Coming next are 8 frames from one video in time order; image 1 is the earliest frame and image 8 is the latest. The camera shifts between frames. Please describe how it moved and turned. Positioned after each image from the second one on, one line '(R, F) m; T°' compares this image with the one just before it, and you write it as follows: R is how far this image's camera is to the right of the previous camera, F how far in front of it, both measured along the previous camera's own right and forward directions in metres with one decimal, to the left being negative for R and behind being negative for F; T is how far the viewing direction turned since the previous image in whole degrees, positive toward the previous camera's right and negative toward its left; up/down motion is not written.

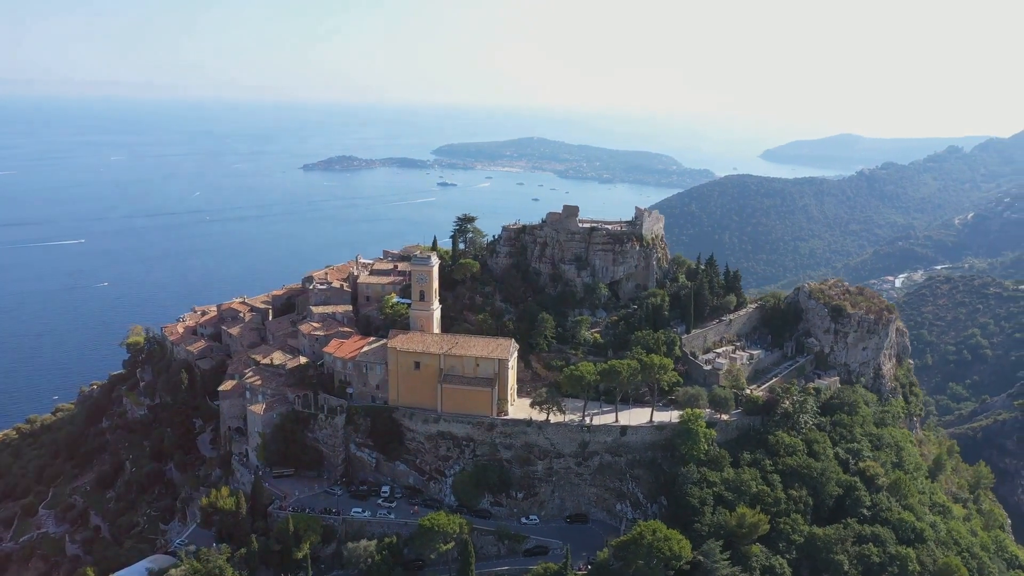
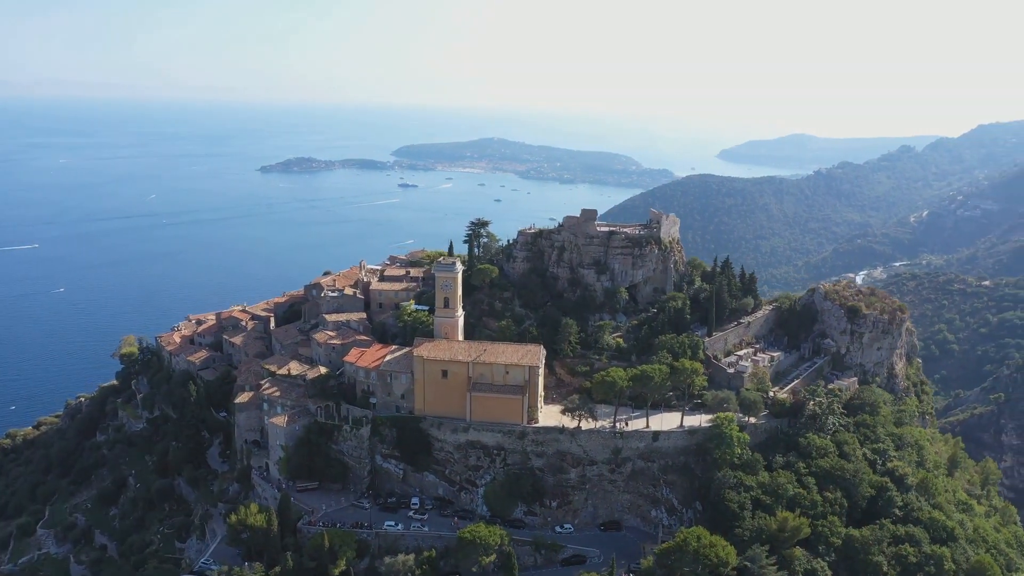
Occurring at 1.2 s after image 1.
(-3.7, +0.7) m; +2°
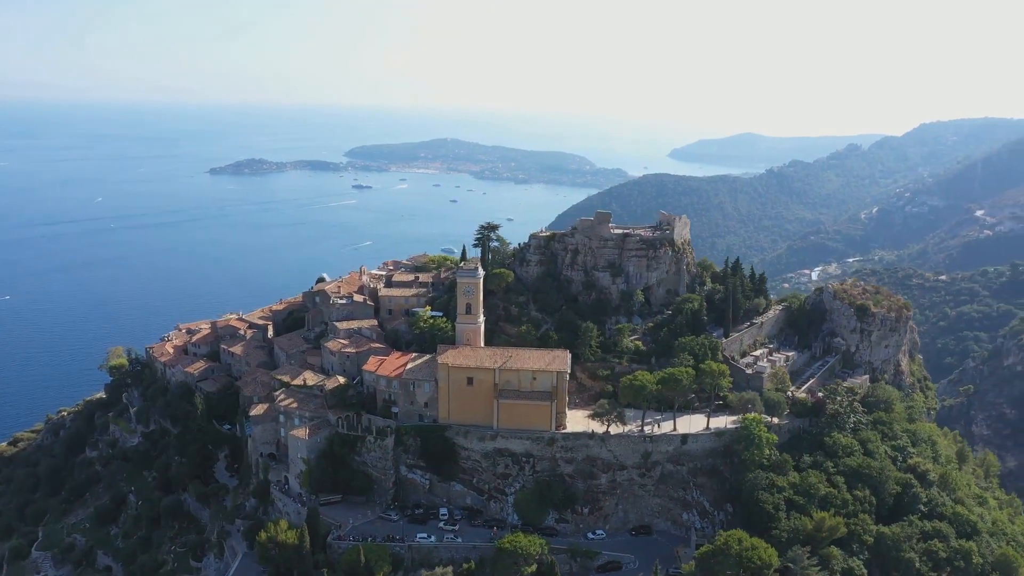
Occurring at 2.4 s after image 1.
(-3.7, +0.7) m; +3°
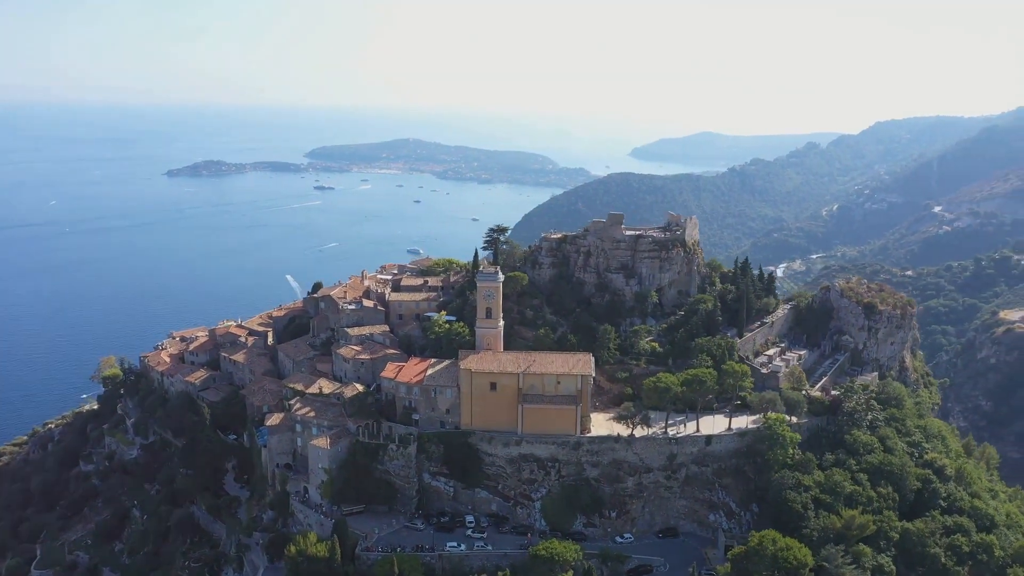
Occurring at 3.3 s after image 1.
(-3.1, +0.5) m; +2°
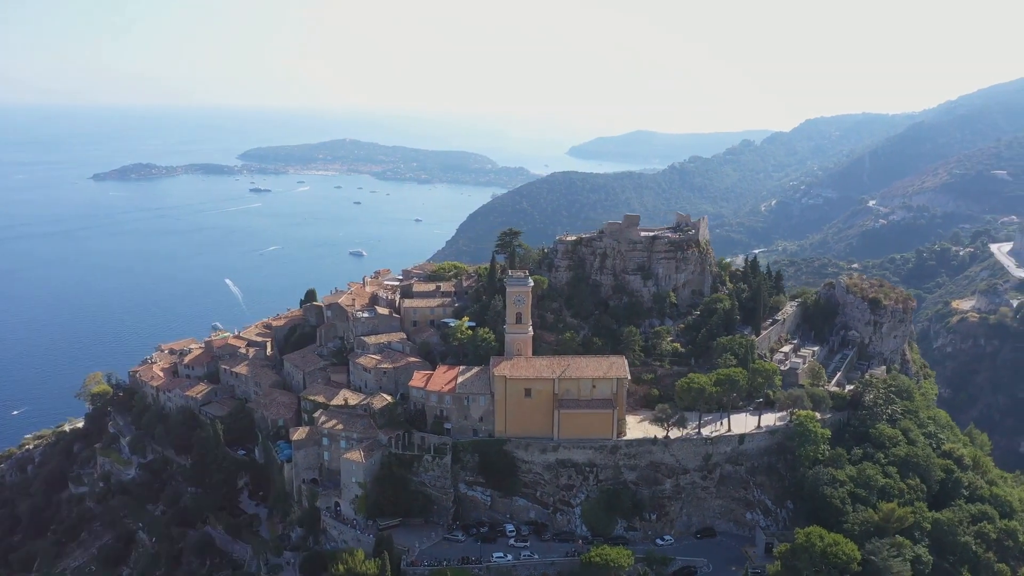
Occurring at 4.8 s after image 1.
(-4.8, +0.7) m; +4°
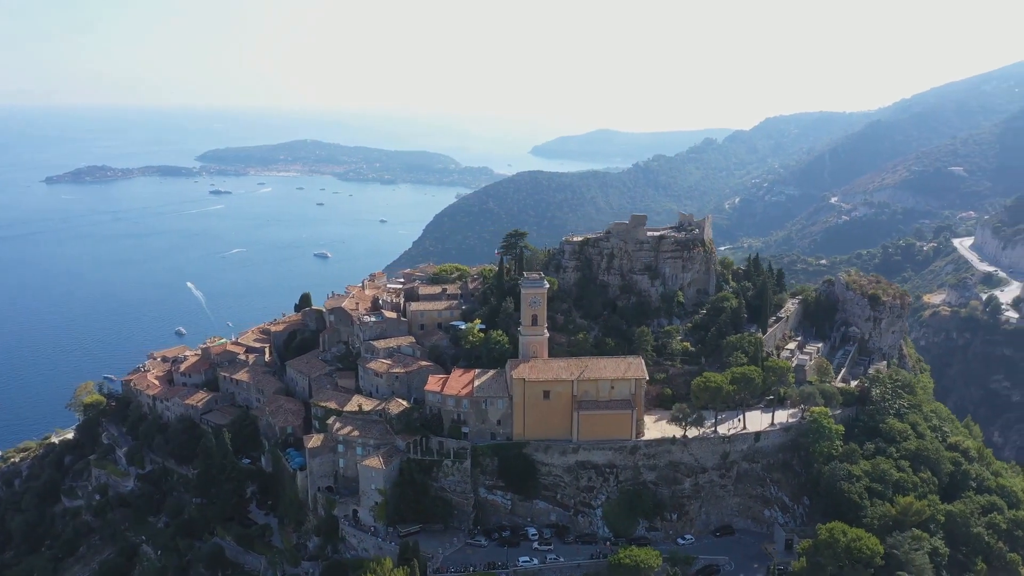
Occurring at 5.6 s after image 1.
(-2.7, +0.3) m; +2°
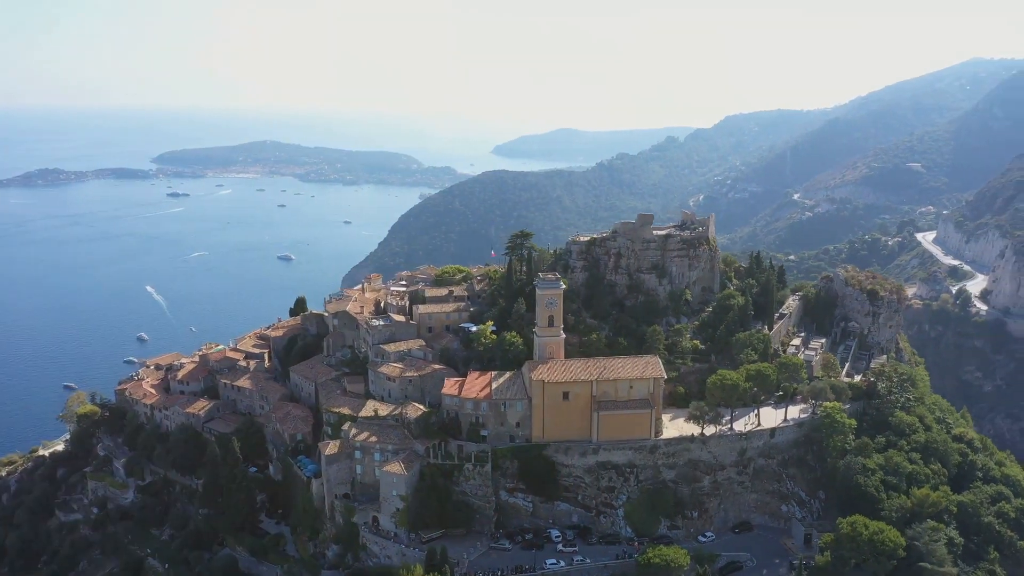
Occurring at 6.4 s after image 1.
(-2.8, +0.3) m; +2°
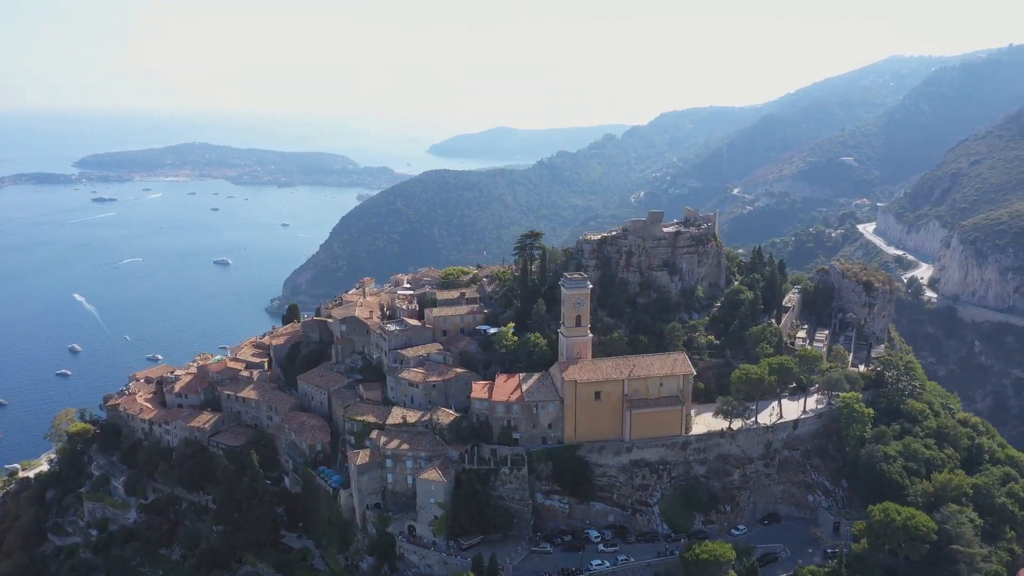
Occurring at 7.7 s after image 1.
(-4.7, +0.5) m; +4°
